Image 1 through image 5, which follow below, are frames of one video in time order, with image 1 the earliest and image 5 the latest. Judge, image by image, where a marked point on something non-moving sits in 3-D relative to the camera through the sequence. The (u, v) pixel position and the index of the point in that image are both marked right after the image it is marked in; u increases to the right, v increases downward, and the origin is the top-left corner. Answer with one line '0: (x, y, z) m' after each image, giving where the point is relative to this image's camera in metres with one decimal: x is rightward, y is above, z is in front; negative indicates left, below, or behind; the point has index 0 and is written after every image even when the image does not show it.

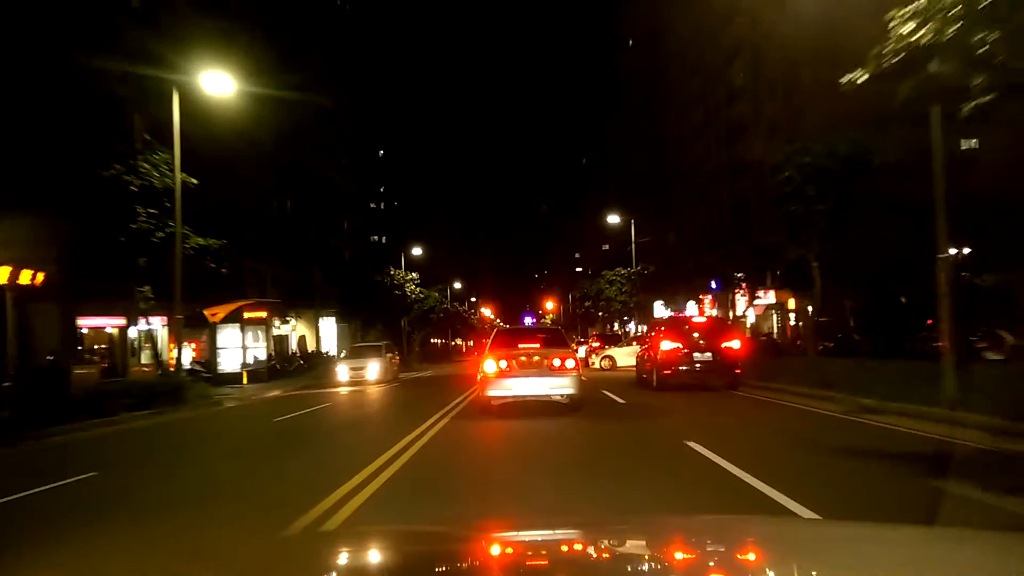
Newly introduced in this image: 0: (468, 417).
0: (-0.8, -2.4, +16.6) m
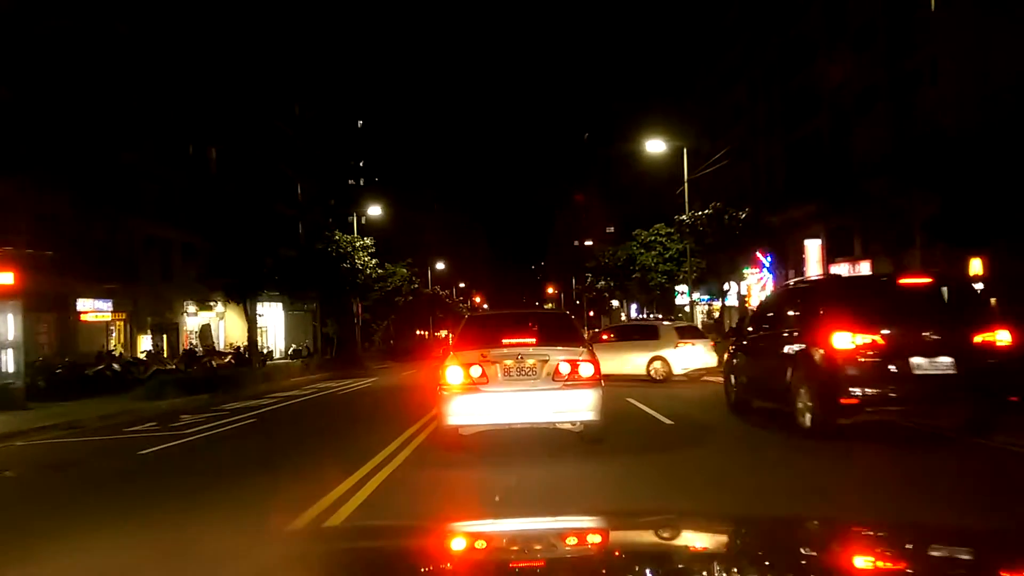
0: (-1.0, -2.1, +13.2) m
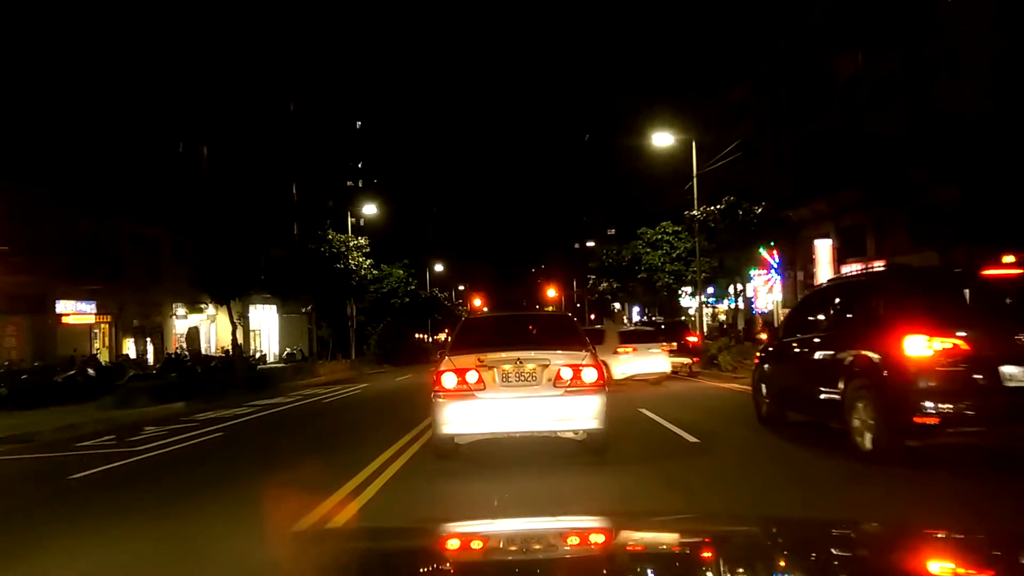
0: (-1.1, -2.2, +16.7) m
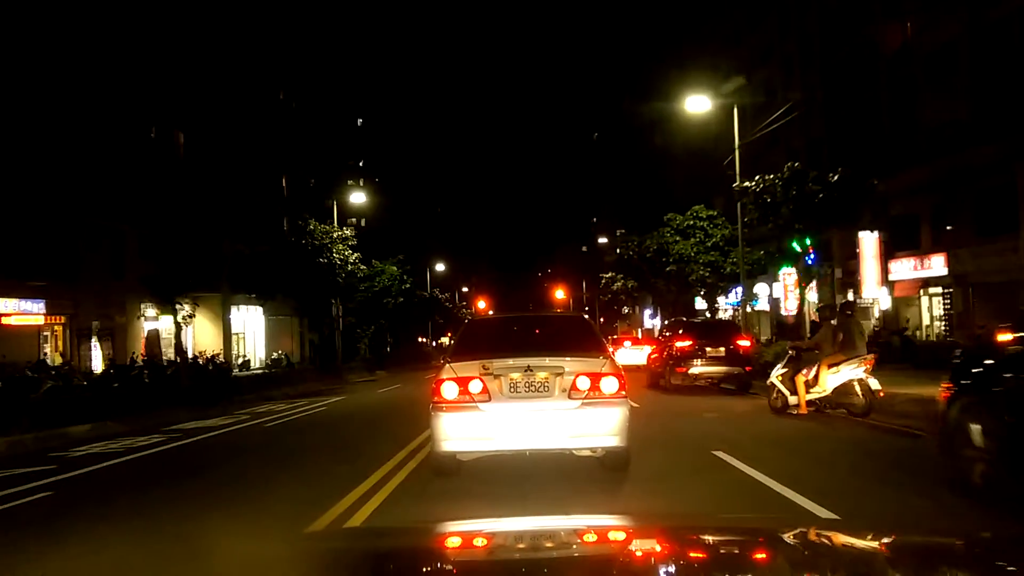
0: (-1.0, -2.2, +15.1) m
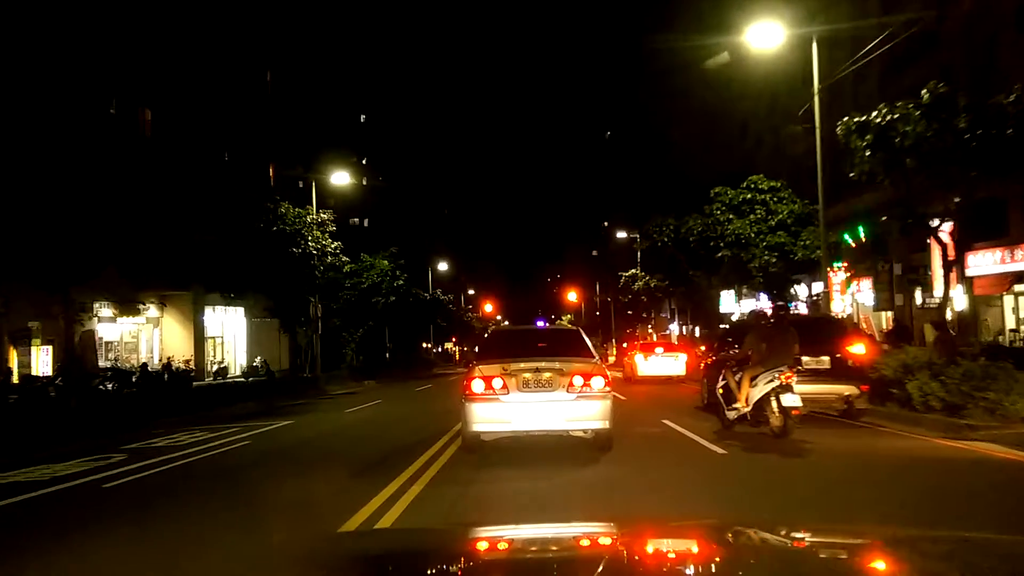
0: (-0.9, -2.1, +13.2) m
